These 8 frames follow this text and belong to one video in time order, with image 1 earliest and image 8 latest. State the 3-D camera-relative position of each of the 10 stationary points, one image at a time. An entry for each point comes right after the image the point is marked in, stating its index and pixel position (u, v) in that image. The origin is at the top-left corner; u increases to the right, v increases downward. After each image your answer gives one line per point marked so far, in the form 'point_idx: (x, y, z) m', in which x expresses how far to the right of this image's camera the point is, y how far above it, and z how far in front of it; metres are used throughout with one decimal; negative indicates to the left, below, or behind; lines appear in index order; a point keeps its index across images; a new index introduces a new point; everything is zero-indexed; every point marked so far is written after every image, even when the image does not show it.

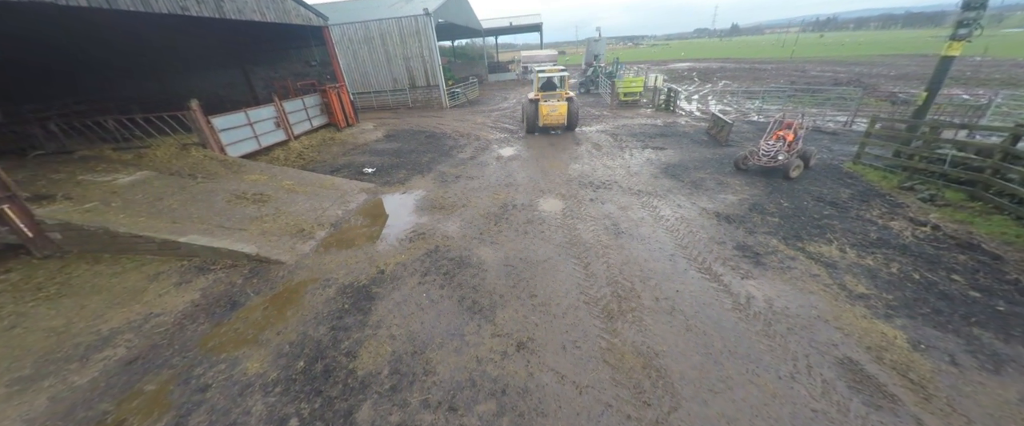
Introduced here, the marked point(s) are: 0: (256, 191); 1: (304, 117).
0: (-5.2, +0.4, +6.1) m
1: (-6.9, +3.2, +10.1) m
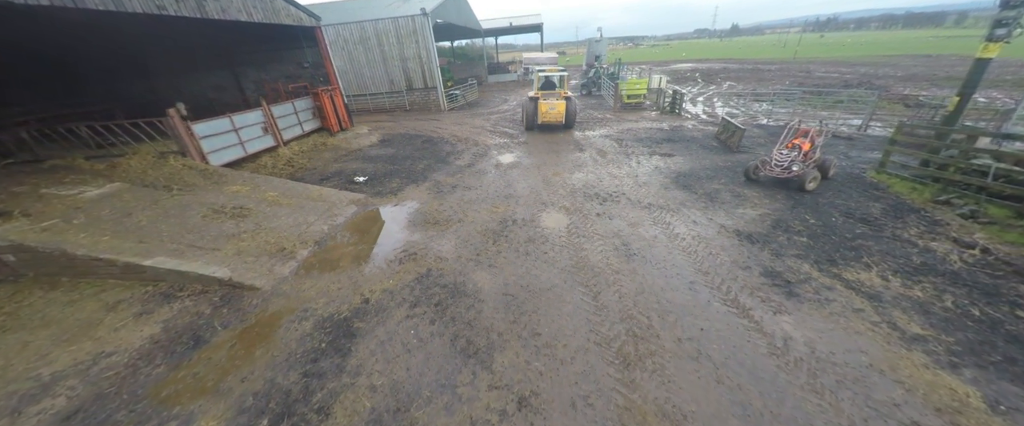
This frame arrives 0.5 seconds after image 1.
0: (-5.2, +0.2, +5.7) m
1: (-6.9, +2.9, +9.7) m
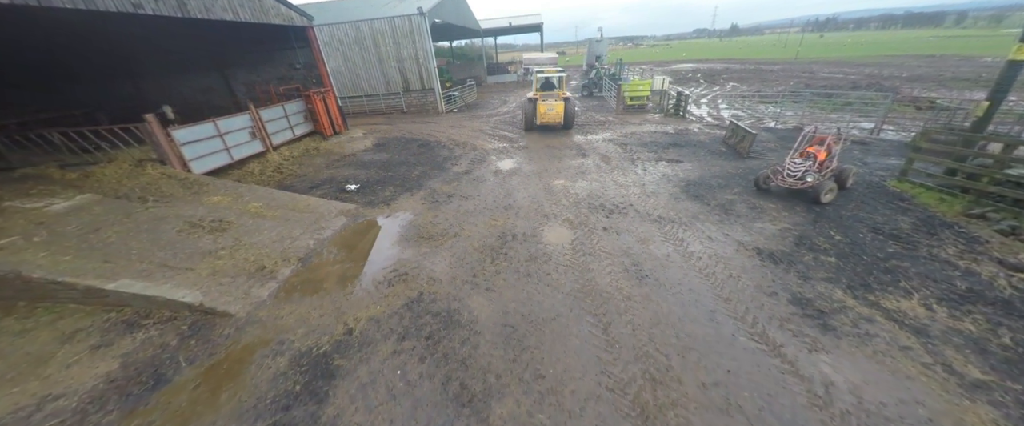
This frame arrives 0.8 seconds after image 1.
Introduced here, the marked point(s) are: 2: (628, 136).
0: (-5.2, -0.1, +5.3) m
1: (-6.9, +2.7, +9.3) m
2: (+3.7, +2.5, +9.9) m
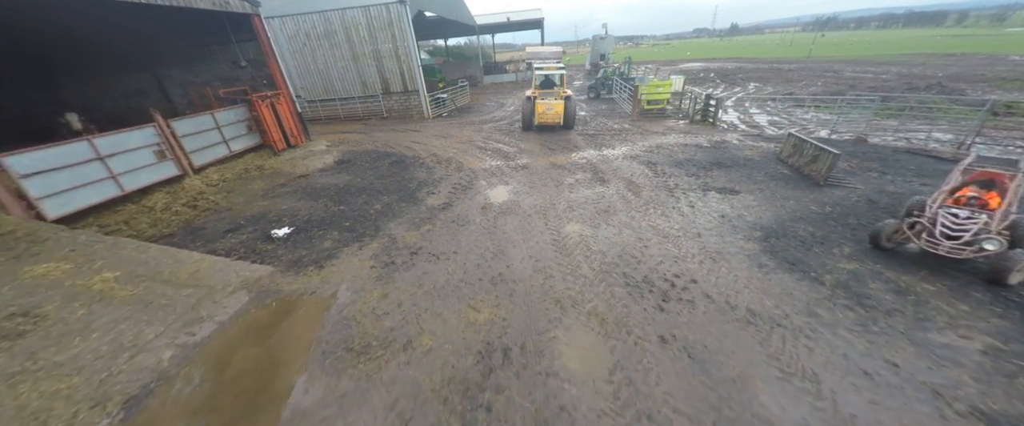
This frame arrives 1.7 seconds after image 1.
0: (-5.3, -1.0, +3.3) m
1: (-7.0, +1.7, +7.2) m
2: (+3.6, +1.6, +7.9) m
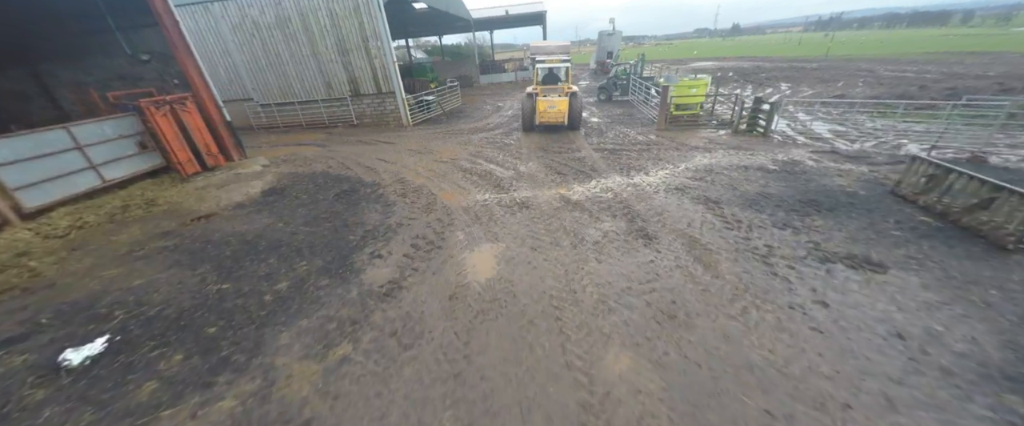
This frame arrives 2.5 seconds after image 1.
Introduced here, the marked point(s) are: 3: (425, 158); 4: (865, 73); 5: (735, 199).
0: (-5.4, -1.9, +1.0) m
1: (-7.1, +0.8, +5.0) m
2: (+3.5, +0.7, +5.6) m
3: (-2.1, +1.3, +7.4) m
4: (+22.6, +9.0, +19.5) m
5: (+3.5, +0.2, +4.8) m
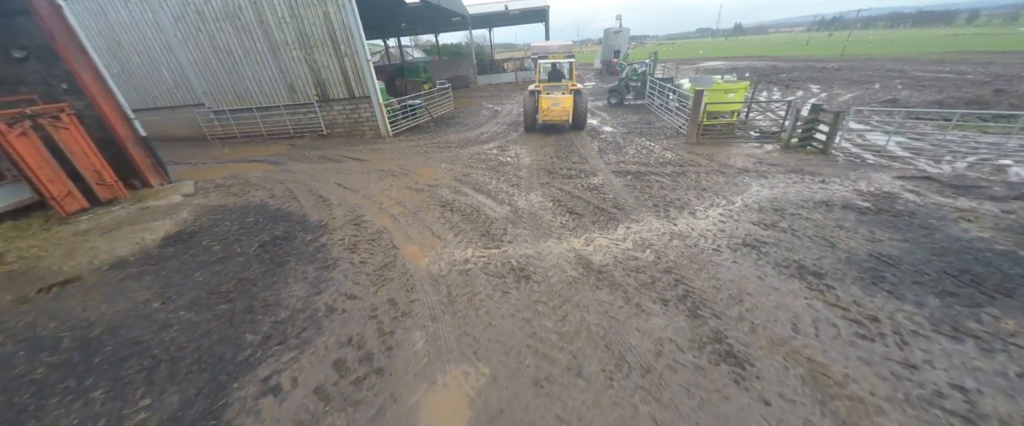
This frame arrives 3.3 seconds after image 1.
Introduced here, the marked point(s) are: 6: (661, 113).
0: (-5.4, -2.7, -0.6) m
1: (-7.2, 0.0, +3.4) m
2: (+3.5, -0.1, +4.0) m
3: (-2.2, +0.6, +5.8) m
4: (+22.6, +8.2, +17.8) m
5: (+3.4, -0.6, +3.2) m
6: (+5.0, +3.5, +10.3) m
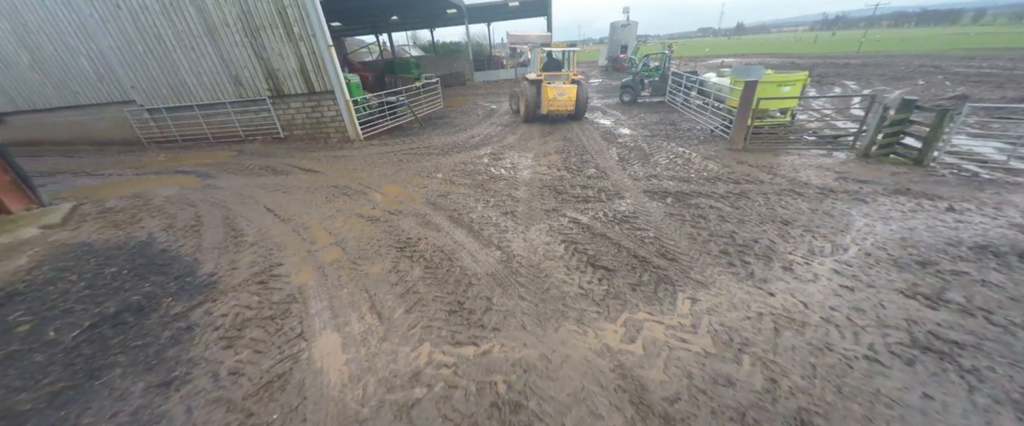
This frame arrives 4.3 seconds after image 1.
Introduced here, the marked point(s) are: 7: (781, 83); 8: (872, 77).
0: (-5.5, -3.2, -2.1) m
1: (-7.3, -0.5, +1.8) m
2: (+3.4, -0.6, +2.4) m
3: (-2.3, +0.1, +4.2) m
4: (+22.5, +7.7, +16.2) m
5: (+3.3, -1.1, +1.6) m
6: (+4.9, +3.0, +8.8) m
7: (+5.1, +2.5, +5.9) m
8: (+16.9, +6.5, +14.5) m
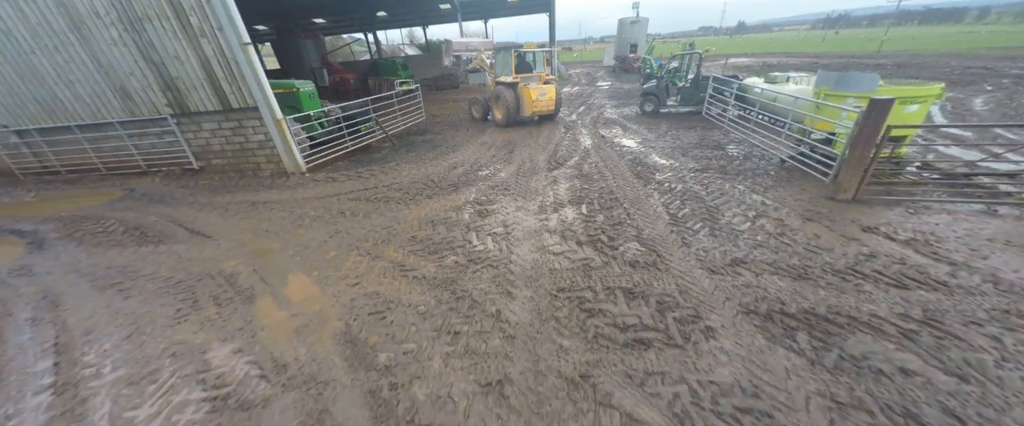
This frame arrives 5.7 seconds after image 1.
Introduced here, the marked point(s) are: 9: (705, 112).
0: (-5.6, -4.3, -4.0) m
1: (-7.3, -1.5, -0.1) m
2: (+3.3, -1.7, +0.5) m
3: (-2.3, -1.0, +2.3) m
4: (+22.4, +6.7, +14.3) m
5: (+3.3, -2.1, -0.3) m
6: (+4.8, +2.0, +6.9) m
7: (+5.1, +1.4, +3.9) m
8: (+16.8, +5.5, +12.6) m
9: (+5.1, +2.7, +8.3) m
